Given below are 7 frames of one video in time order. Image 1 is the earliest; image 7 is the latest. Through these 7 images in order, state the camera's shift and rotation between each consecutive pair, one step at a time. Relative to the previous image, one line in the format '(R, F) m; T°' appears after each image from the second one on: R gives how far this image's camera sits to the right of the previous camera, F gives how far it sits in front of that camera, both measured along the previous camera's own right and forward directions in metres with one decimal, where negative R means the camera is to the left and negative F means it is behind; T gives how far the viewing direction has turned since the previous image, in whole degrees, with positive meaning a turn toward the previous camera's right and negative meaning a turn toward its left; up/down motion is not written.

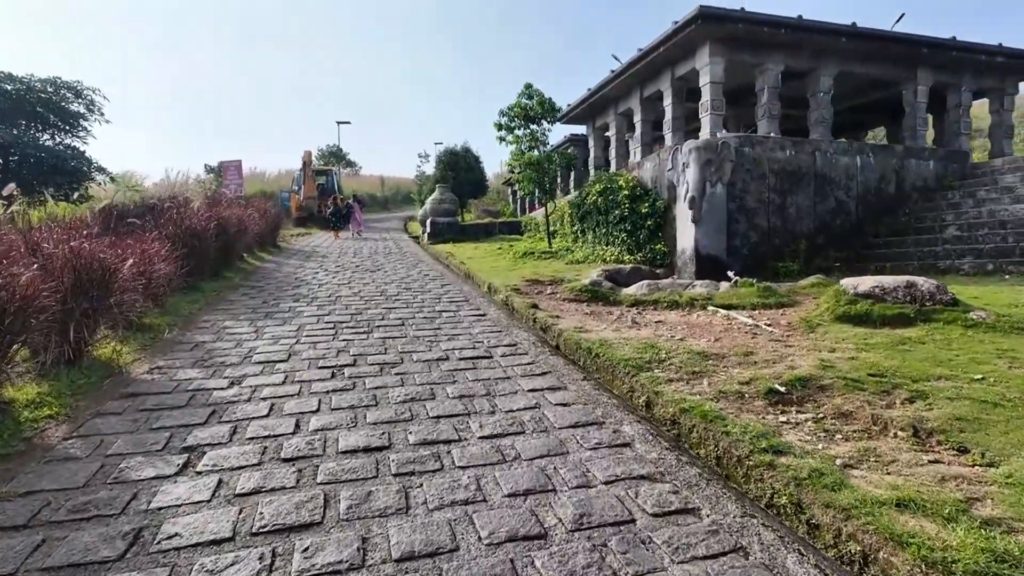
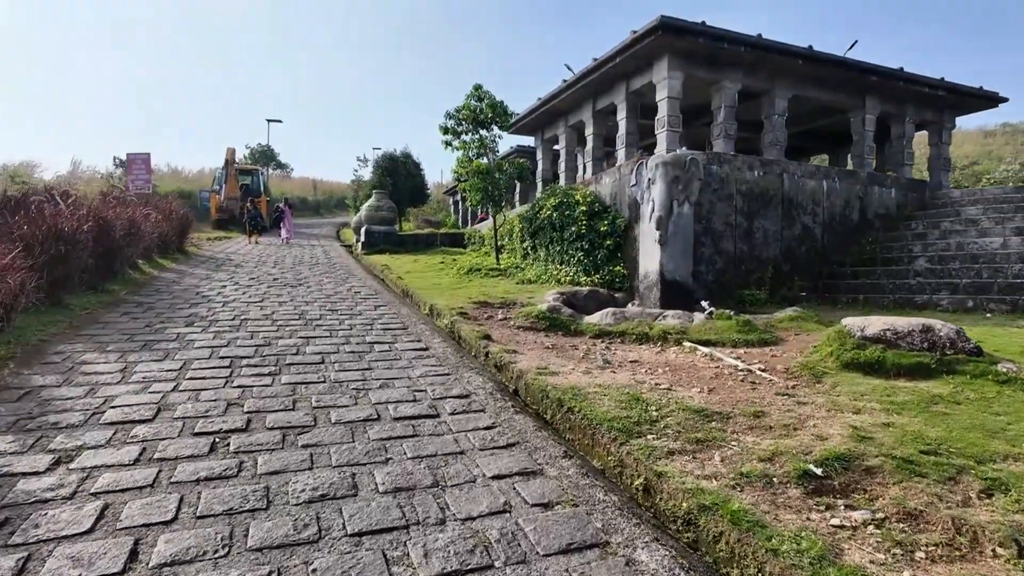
(-0.1, +1.1) m; +6°
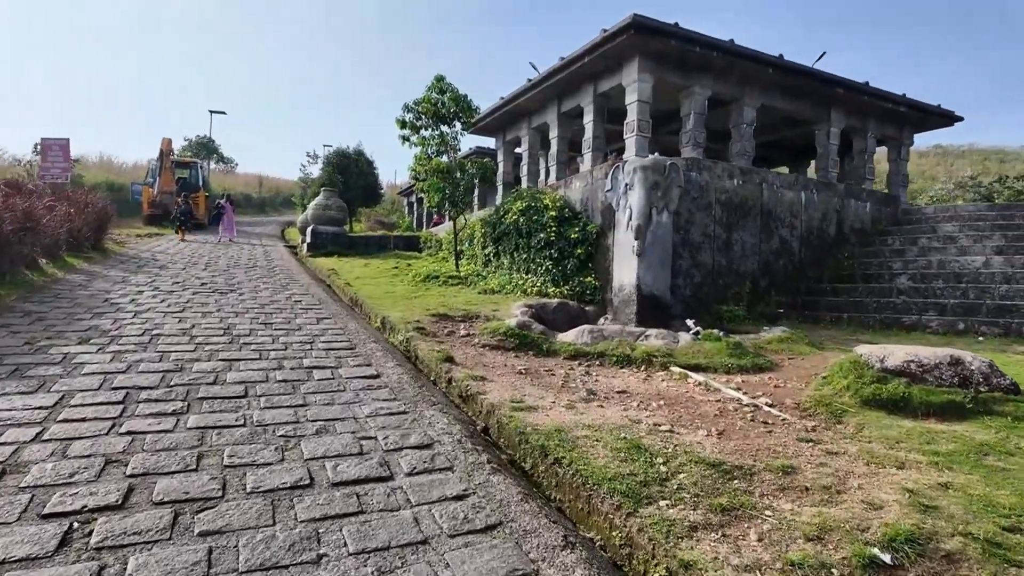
(-0.1, +0.8) m; +5°
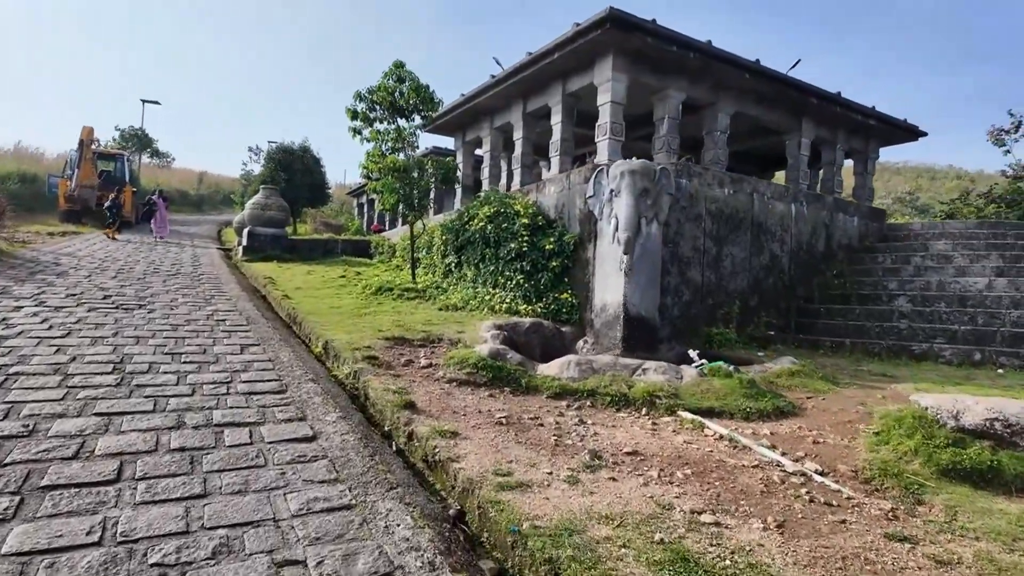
(-0.2, +1.1) m; +5°
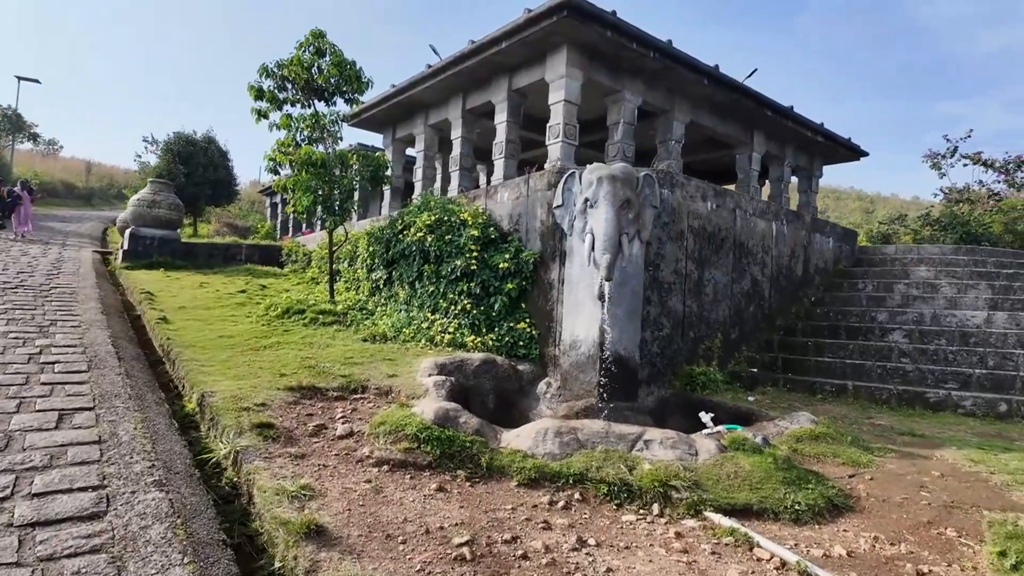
(-0.2, +1.5) m; +7°
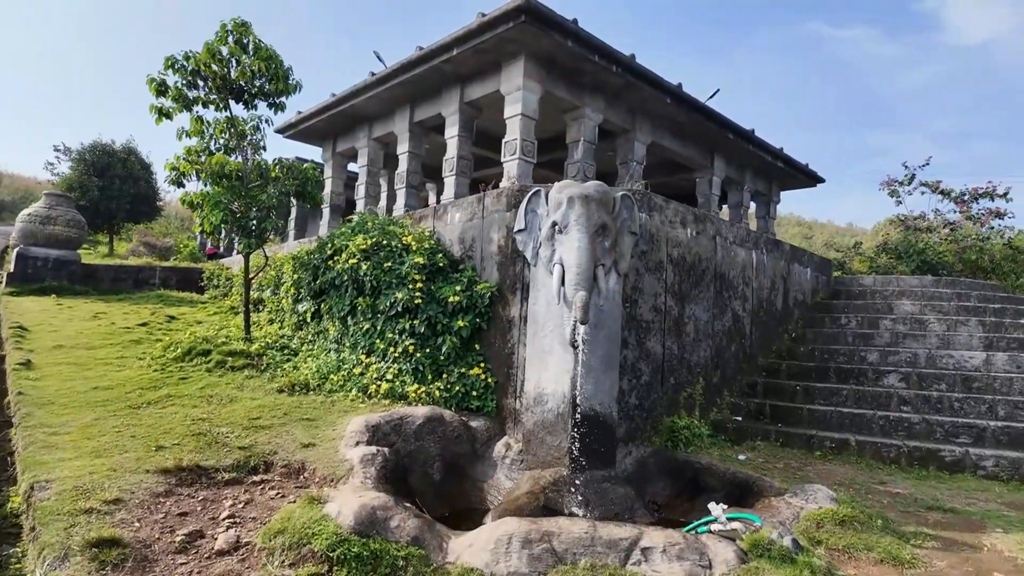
(0.0, +1.0) m; +5°
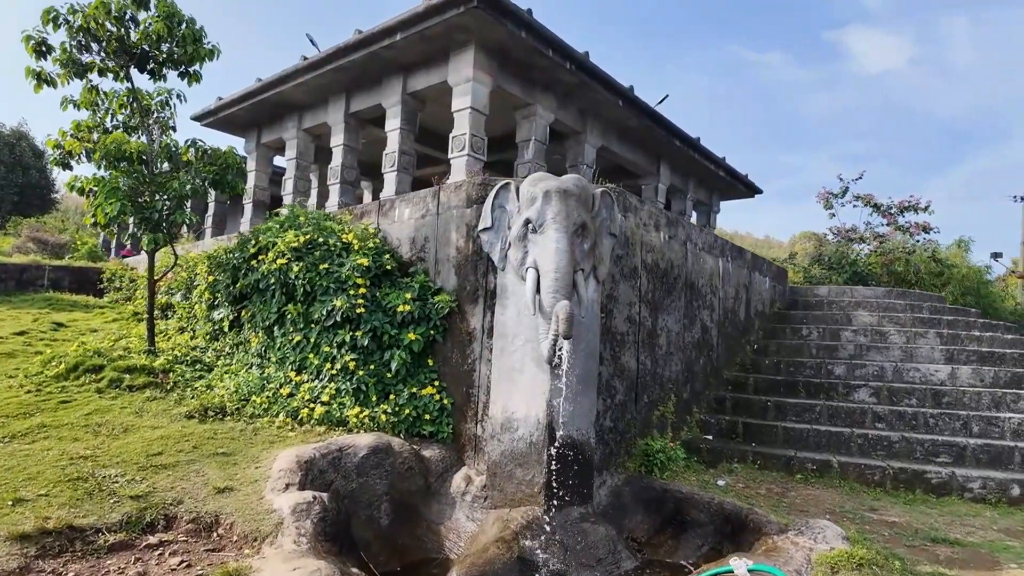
(-0.2, +0.7) m; +7°
